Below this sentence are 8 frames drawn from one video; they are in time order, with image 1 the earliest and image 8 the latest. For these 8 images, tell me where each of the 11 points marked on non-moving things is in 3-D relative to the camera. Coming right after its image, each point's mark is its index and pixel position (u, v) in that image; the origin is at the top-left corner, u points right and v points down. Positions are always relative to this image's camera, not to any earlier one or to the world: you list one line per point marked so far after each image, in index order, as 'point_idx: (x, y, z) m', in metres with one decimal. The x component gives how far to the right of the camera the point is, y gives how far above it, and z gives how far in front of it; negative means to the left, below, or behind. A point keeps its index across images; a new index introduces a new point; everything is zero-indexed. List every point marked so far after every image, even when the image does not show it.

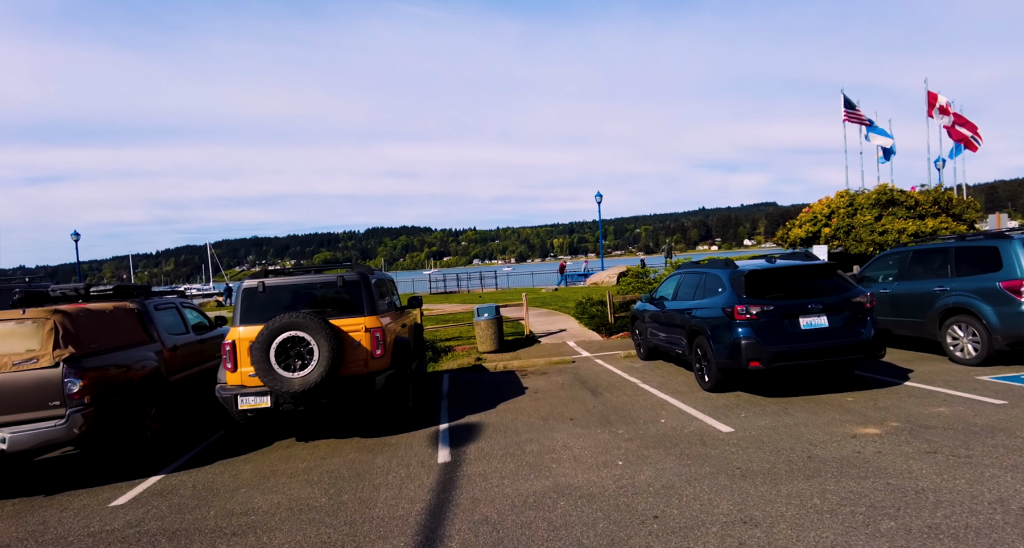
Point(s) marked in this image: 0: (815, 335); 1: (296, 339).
0: (+3.5, -0.7, +6.9) m
1: (-2.2, -0.7, +6.3) m
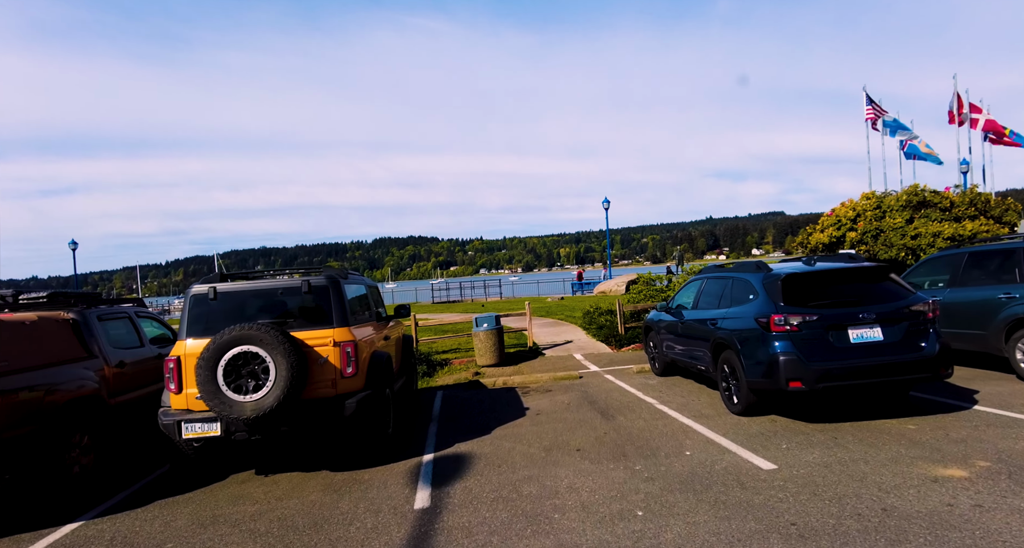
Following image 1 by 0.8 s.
0: (+3.4, -0.7, +5.8) m
1: (-2.3, -0.7, +5.3) m
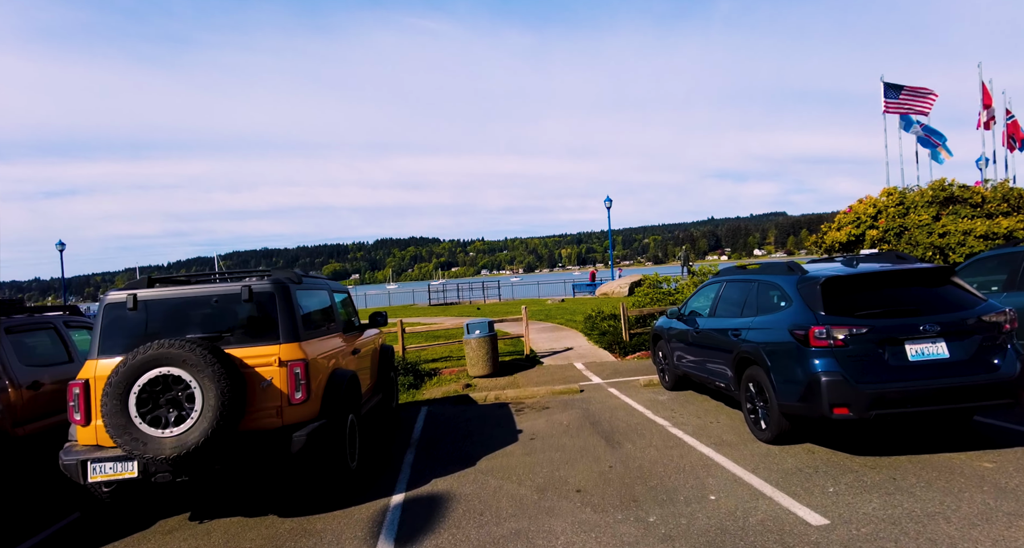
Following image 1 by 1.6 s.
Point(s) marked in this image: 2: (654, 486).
0: (+3.3, -0.8, +4.8) m
1: (-2.4, -0.7, +4.2) m
2: (+1.1, -1.7, +4.9) m
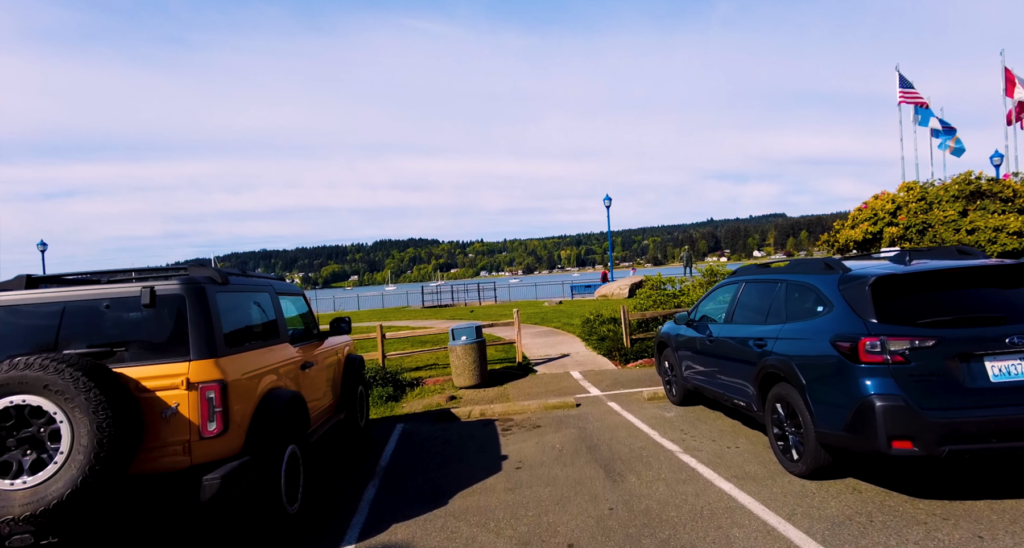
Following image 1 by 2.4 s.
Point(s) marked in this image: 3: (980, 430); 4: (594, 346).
0: (+3.1, -0.7, +3.7) m
1: (-2.6, -0.7, +3.2) m
2: (+1.0, -1.7, +3.8) m
3: (+2.9, -1.0, +3.7) m
4: (+1.7, -1.5, +12.4) m
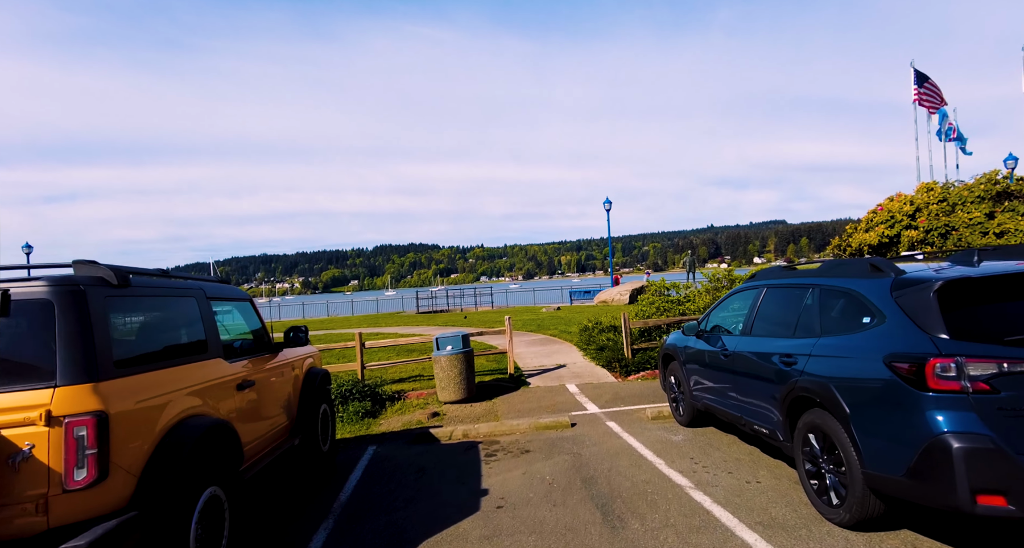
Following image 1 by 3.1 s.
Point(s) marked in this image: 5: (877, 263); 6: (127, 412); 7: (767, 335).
0: (+3.0, -0.8, +2.9) m
1: (-2.7, -0.7, +2.3) m
2: (+0.8, -1.7, +2.9) m
3: (+2.7, -1.0, +2.8) m
4: (+1.5, -1.6, +11.6) m
5: (+2.5, +0.1, +4.1) m
6: (-1.9, -0.7, +3.0) m
7: (+2.2, -0.5, +5.1) m
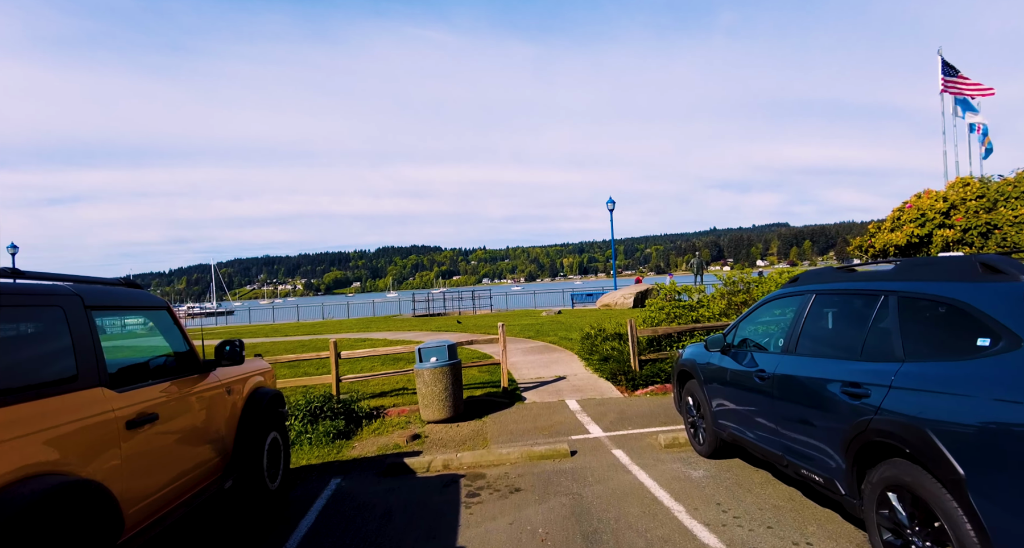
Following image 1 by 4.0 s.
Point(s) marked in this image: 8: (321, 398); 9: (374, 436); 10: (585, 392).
0: (+2.9, -0.8, +1.8) m
1: (-2.8, -0.7, +1.3) m
2: (+0.7, -1.7, +1.9) m
3: (+2.6, -1.0, +1.7) m
4: (+1.4, -1.6, +10.5) m
5: (+2.3, +0.1, +3.0) m
6: (-2.1, -0.7, +1.9) m
7: (+2.0, -0.5, +4.0) m
8: (-2.7, -1.8, +8.6) m
9: (-1.8, -2.1, +7.9) m
10: (+1.1, -1.8, +9.3) m
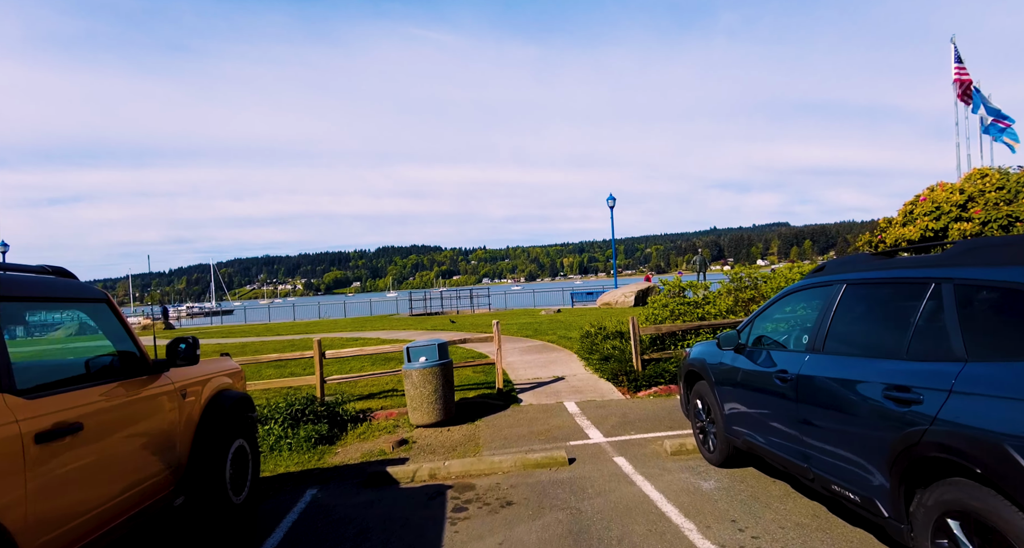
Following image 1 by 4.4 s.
0: (+2.8, -0.7, +1.2) m
1: (-2.9, -0.6, +0.7) m
2: (+0.6, -1.6, +1.3) m
3: (+2.5, -0.9, +1.2) m
4: (+1.4, -1.5, +9.9) m
5: (+2.3, +0.1, +2.5) m
6: (-2.1, -0.6, +1.4) m
7: (+2.0, -0.5, +3.5) m
8: (-2.8, -1.7, +8.1) m
9: (-1.9, -2.0, +7.3) m
10: (+1.1, -1.7, +8.8) m
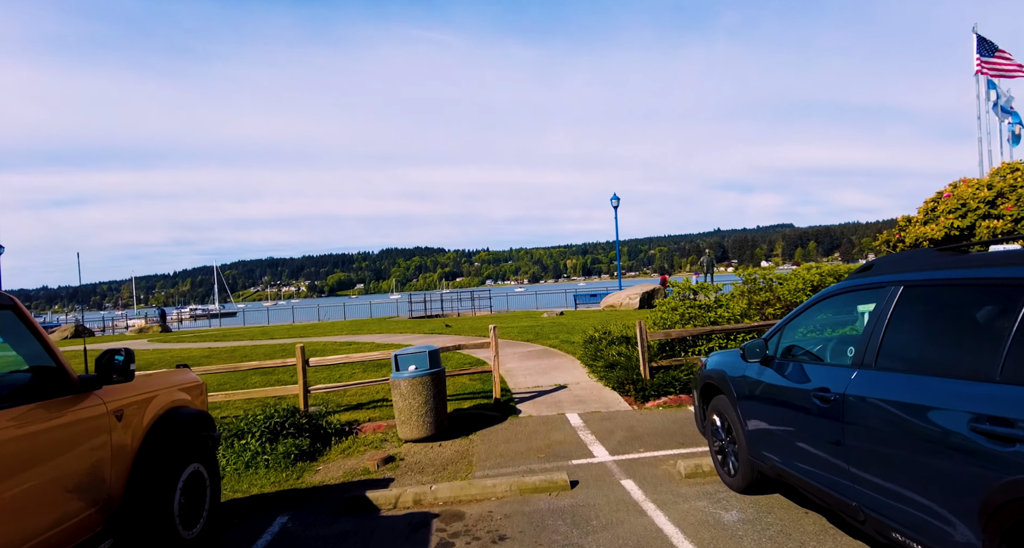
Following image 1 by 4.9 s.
0: (+2.7, -0.7, +0.6) m
1: (-3.0, -0.6, +0.1) m
2: (+0.5, -1.6, +0.7) m
3: (+2.4, -0.9, +0.6) m
4: (+1.4, -1.6, +9.3) m
5: (+2.2, +0.1, +1.8) m
6: (-2.2, -0.6, +0.8) m
7: (+1.9, -0.5, +2.8) m
8: (-2.8, -1.7, +7.4) m
9: (-1.9, -2.0, +6.7) m
10: (+1.0, -1.8, +8.2) m
